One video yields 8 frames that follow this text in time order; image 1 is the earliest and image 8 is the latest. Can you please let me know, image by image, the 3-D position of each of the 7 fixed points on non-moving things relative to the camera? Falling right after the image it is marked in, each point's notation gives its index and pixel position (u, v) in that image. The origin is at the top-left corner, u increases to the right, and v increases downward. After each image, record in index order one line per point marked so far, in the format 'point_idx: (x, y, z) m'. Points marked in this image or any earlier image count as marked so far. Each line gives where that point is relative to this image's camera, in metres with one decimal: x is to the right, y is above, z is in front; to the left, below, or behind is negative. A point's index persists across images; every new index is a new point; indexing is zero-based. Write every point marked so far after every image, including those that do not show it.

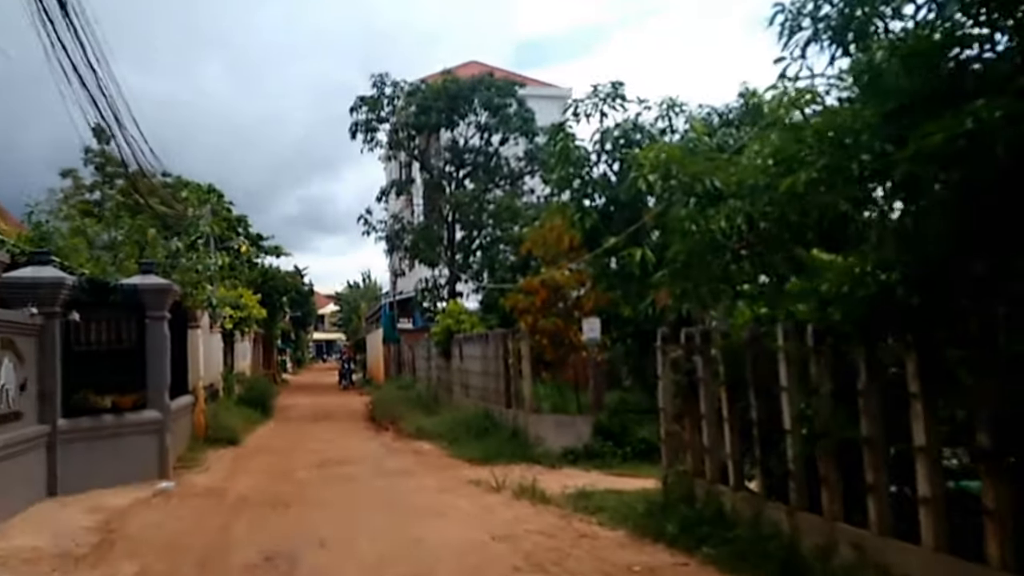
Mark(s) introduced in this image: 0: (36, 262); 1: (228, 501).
0: (-6.4, +0.4, +11.6) m
1: (-3.8, -2.8, +11.7) m
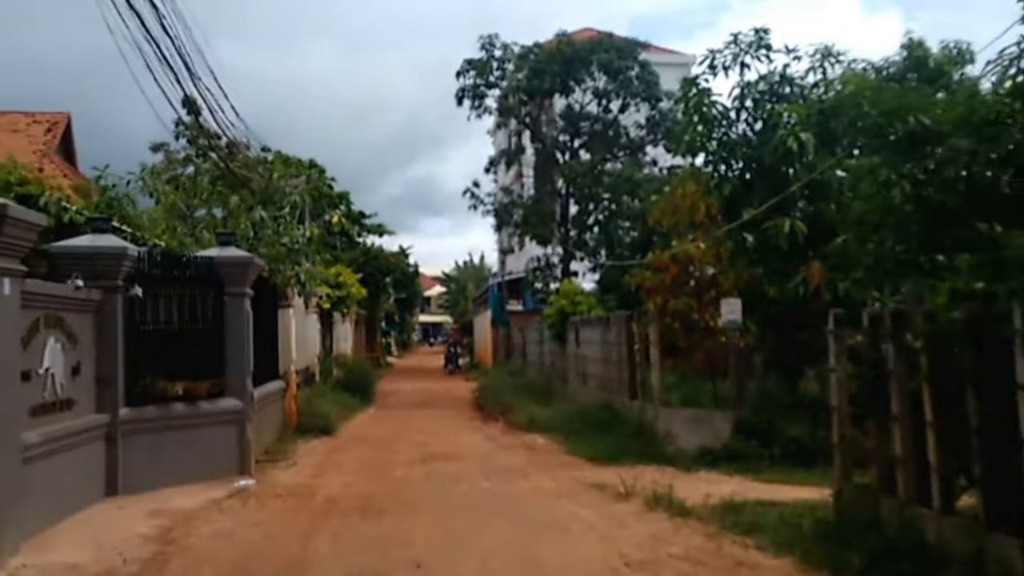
0: (-4.9, +0.7, +10.3) m
1: (-2.3, -2.5, +10.1) m
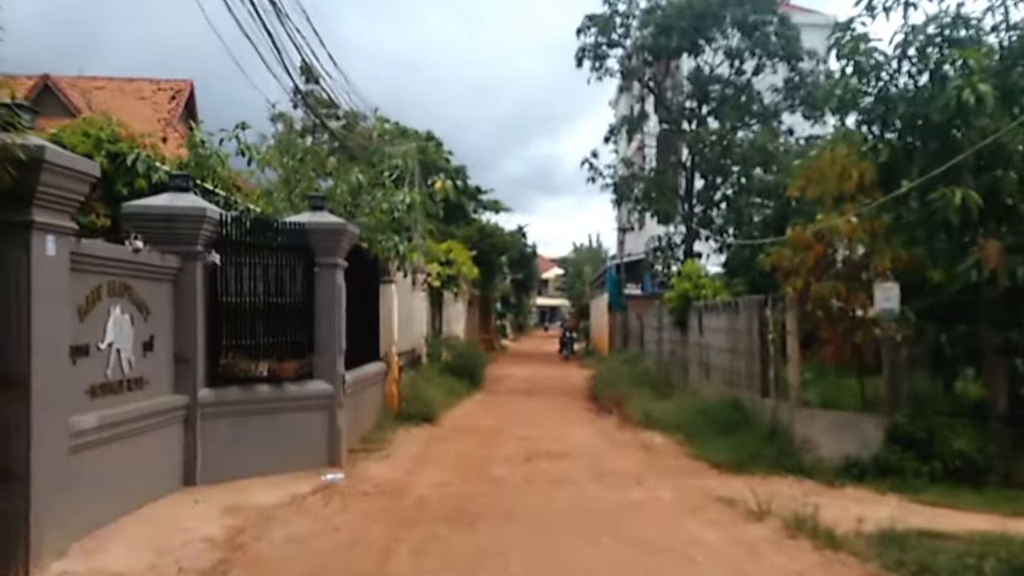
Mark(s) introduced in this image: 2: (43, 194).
0: (-3.6, +1.1, +9.4) m
1: (-1.1, -2.2, +9.0) m
2: (-3.3, +0.6, +6.1) m
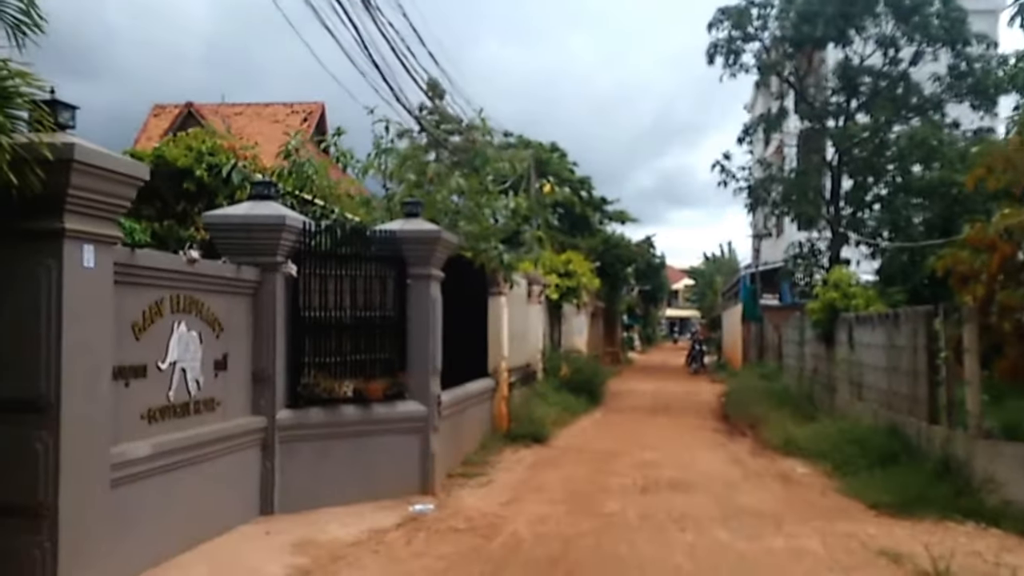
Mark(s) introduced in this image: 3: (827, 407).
0: (-2.5, +0.9, +8.8) m
1: (-0.2, -2.3, +7.9) m
2: (-2.7, +0.6, +5.4) m
3: (+6.3, -2.4, +17.9) m
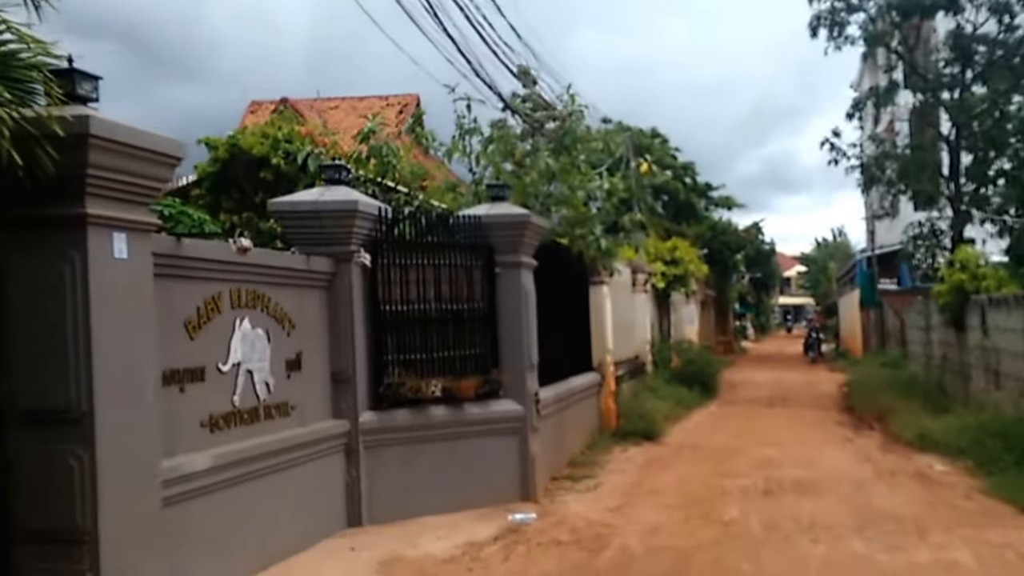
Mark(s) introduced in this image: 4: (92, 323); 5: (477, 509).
0: (-1.7, +1.0, +8.1) m
1: (+0.7, -2.2, +7.0) m
2: (-2.2, +0.6, +4.8) m
3: (+8.3, -1.9, +16.2) m
4: (-2.2, -0.2, +4.8) m
5: (-0.4, -2.2, +8.7) m
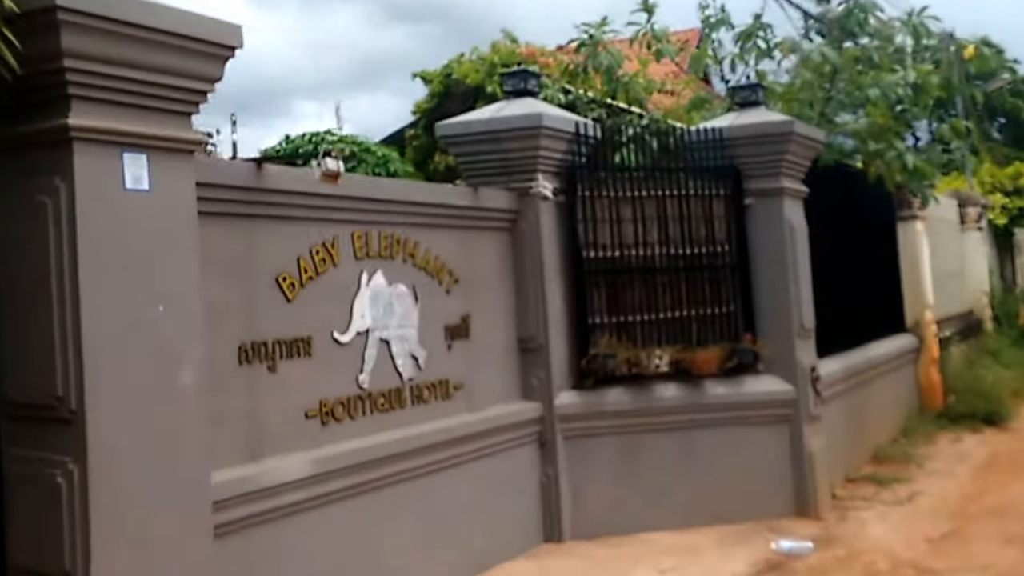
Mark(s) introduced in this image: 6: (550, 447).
0: (0.0, +1.4, +6.2) m
1: (+2.0, -1.8, +4.4) m
2: (-1.6, +0.8, +3.3) m
3: (+12.1, -0.9, +10.6) m
4: (-1.6, 0.0, +3.2) m
5: (+1.5, -1.7, +6.4) m
6: (+0.3, -1.1, +6.0) m
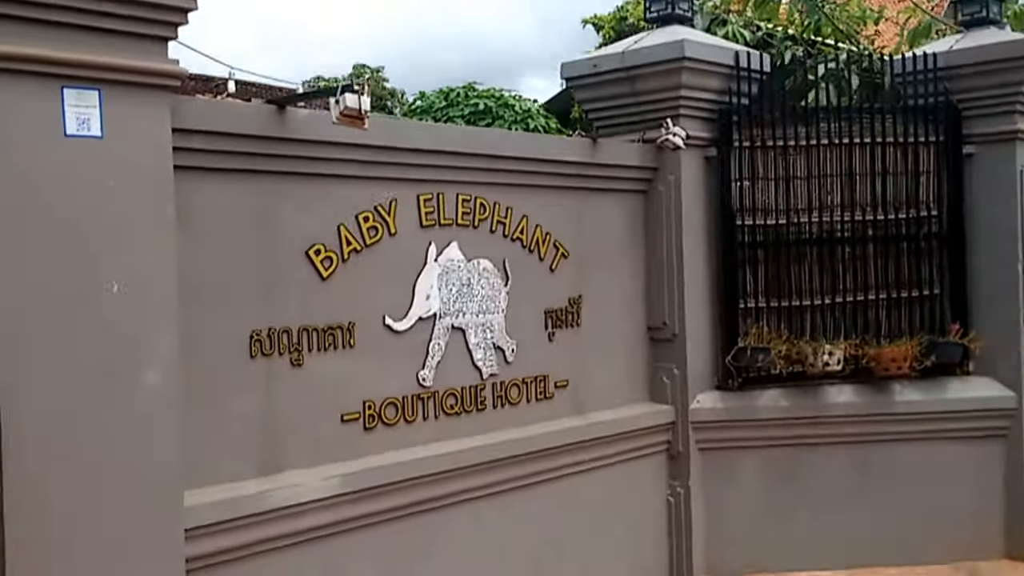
0: (+0.7, +1.5, +4.9) m
1: (+2.2, -1.7, +3.0) m
2: (-1.5, +0.9, +2.5) m
3: (+13.5, -0.9, +6.6) m
4: (-1.5, +0.1, +2.5) m
5: (+2.2, -1.6, +5.0) m
6: (+0.9, -1.0, +4.8) m
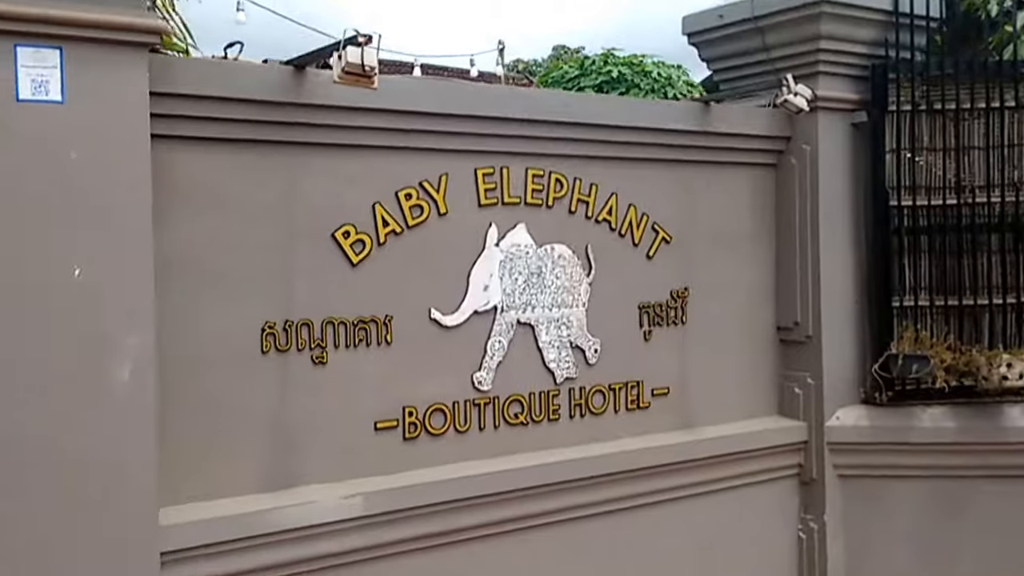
0: (+1.2, +1.6, +4.1) m
1: (+2.2, -1.7, +1.9) m
2: (-1.5, +0.9, +2.2) m
3: (+14.0, -1.0, +3.1) m
4: (-1.5, +0.1, +2.2) m
5: (+2.6, -1.6, +3.9) m
6: (+1.3, -0.9, +4.0) m
